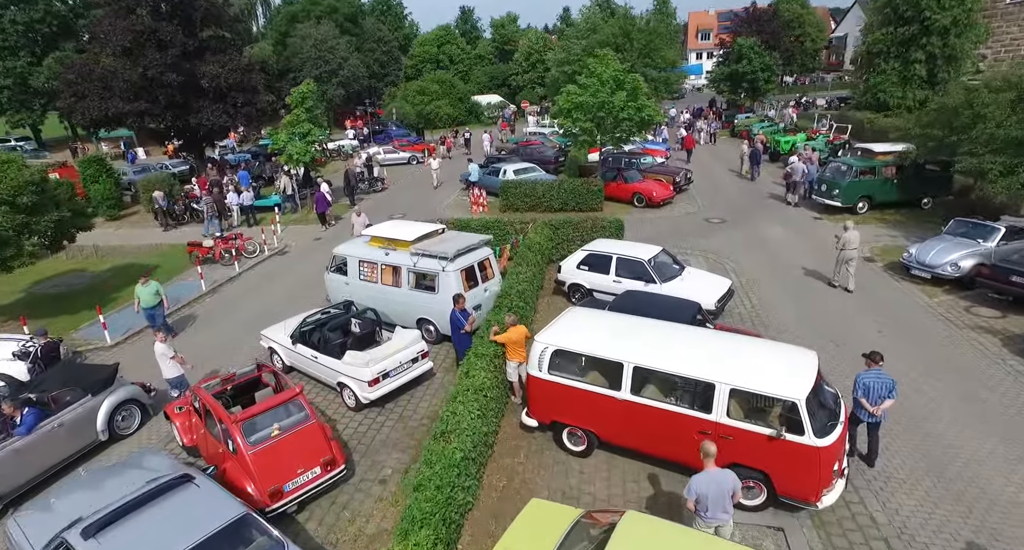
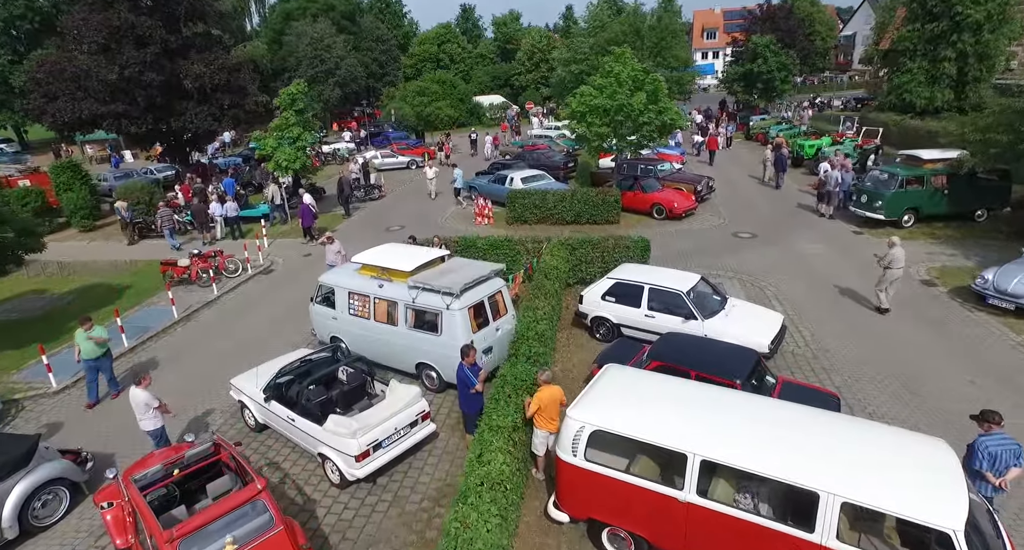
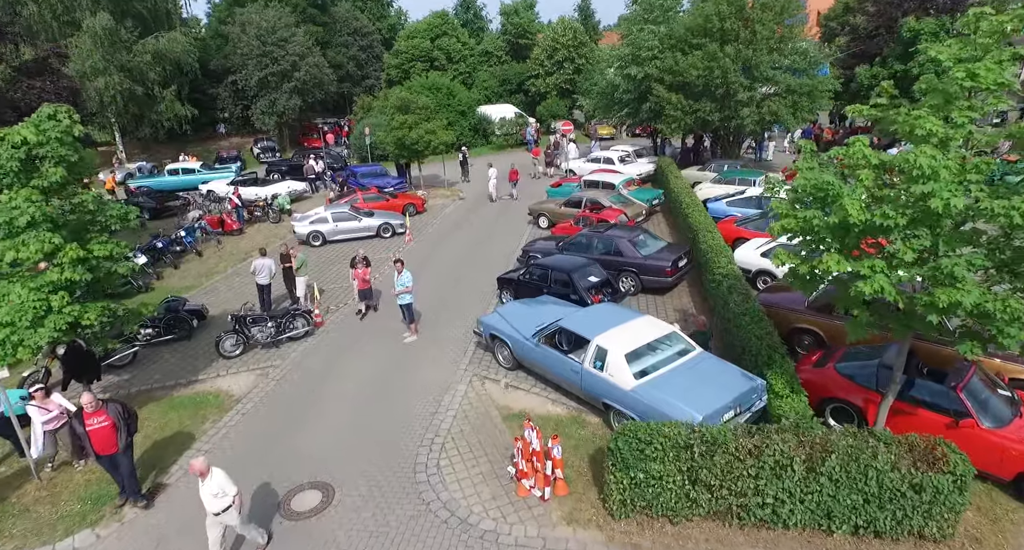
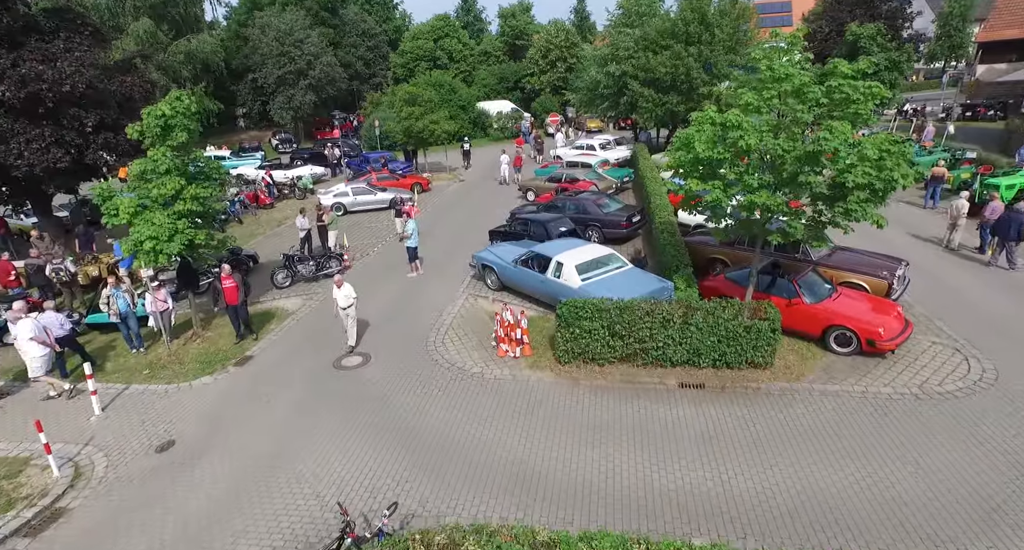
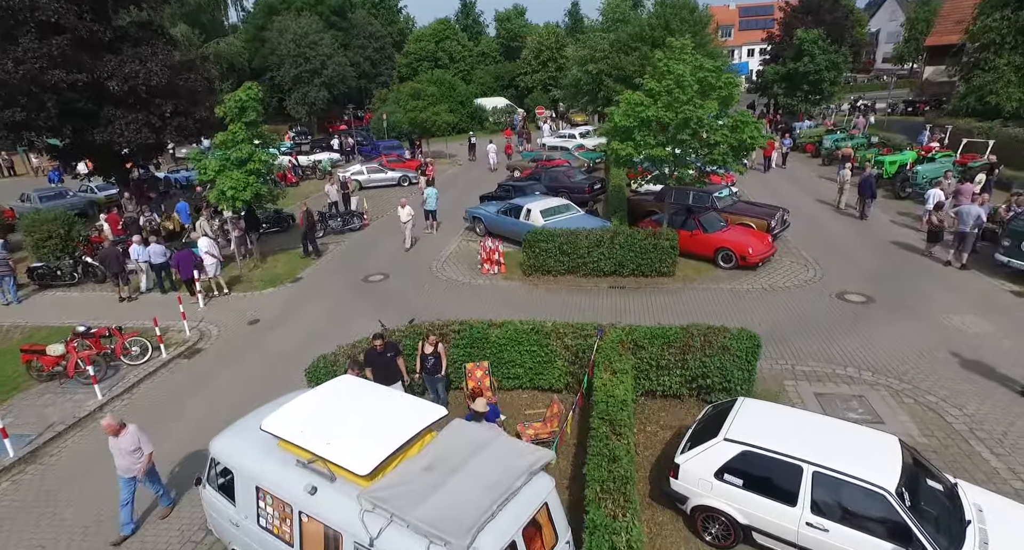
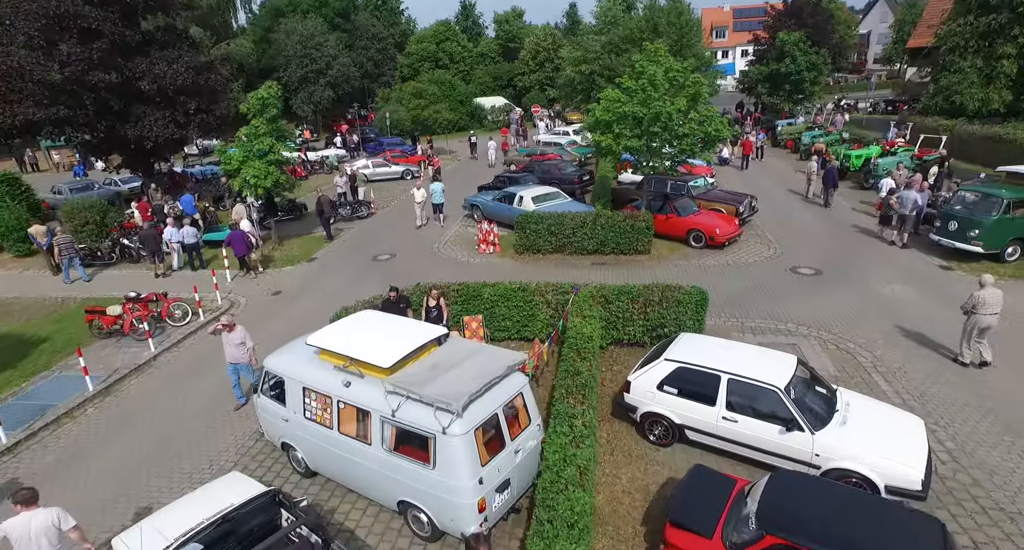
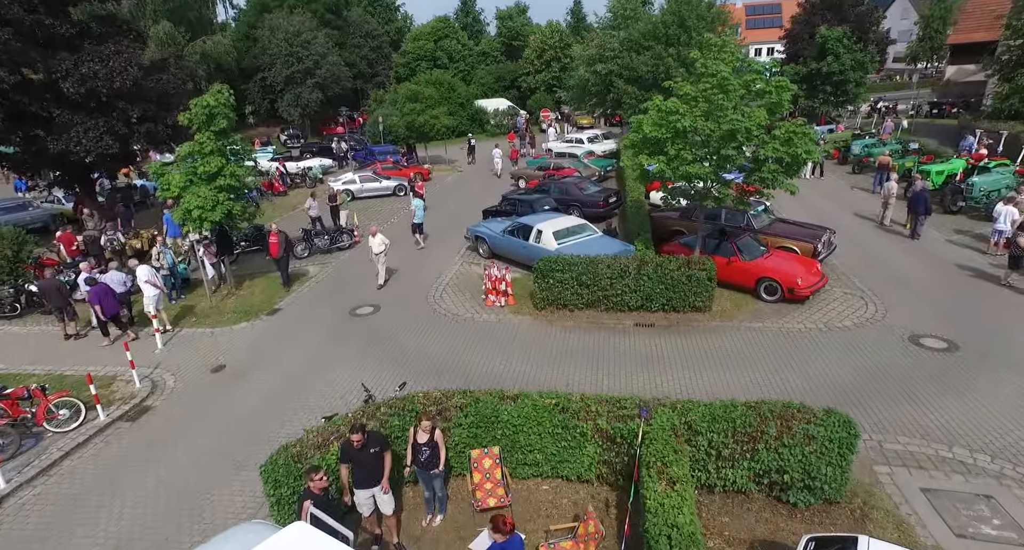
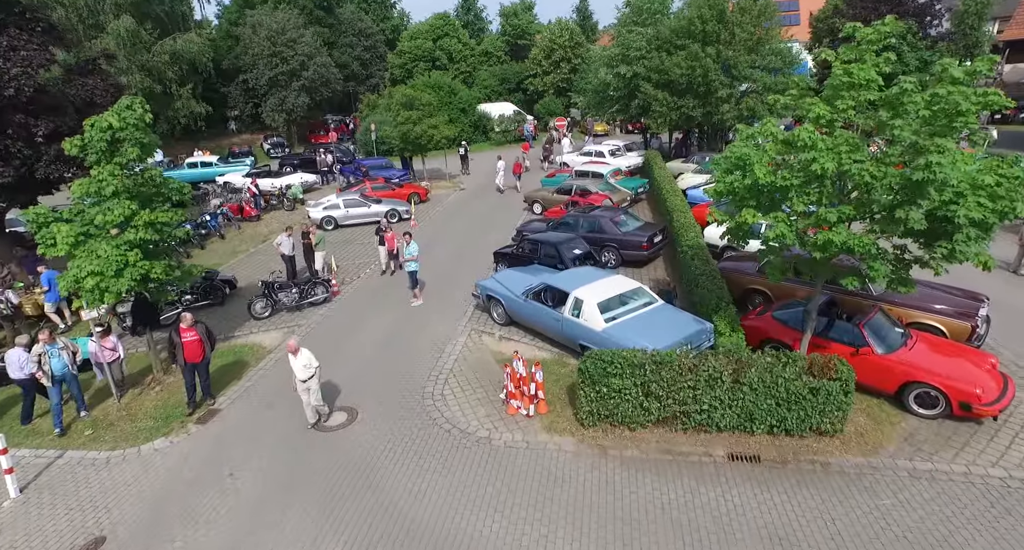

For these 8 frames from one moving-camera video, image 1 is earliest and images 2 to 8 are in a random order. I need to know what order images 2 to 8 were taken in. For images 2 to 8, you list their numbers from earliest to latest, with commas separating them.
2, 6, 5, 7, 4, 8, 3
